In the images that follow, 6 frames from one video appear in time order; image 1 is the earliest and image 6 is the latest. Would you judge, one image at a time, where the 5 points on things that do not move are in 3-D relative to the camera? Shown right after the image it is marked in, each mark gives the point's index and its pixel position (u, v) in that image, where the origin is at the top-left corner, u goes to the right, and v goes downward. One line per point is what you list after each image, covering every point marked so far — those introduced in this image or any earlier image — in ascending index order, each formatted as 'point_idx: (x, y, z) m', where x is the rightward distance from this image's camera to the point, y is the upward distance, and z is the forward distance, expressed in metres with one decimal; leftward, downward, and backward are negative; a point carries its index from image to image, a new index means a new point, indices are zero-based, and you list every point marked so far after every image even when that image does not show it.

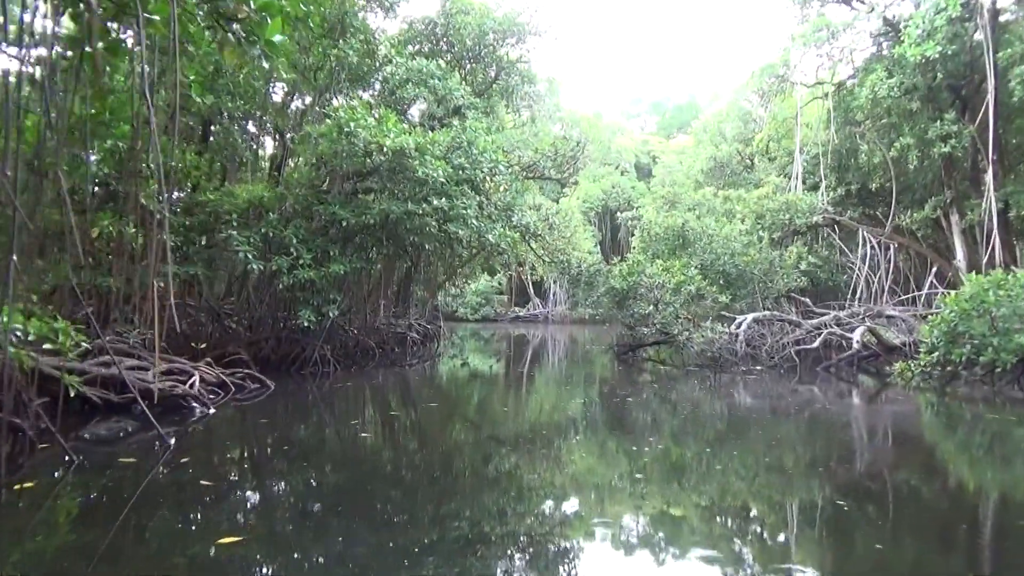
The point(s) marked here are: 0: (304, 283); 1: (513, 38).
0: (-2.1, 0.0, +7.4) m
1: (0.0, +3.7, +11.3) m
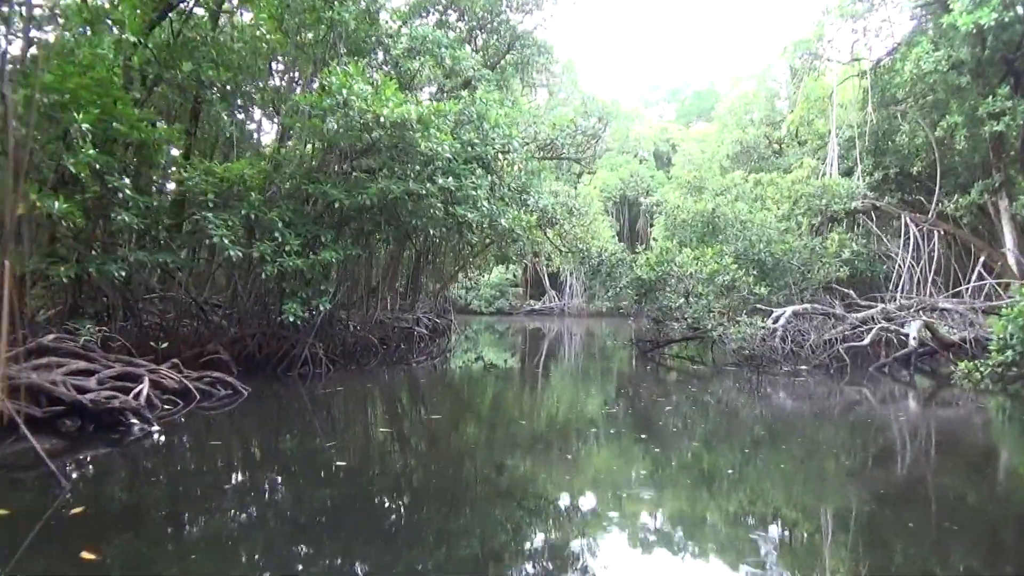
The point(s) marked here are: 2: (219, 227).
0: (-1.9, +0.1, +6.7) m
1: (+0.2, +3.9, +10.4) m
2: (-2.2, +0.5, +5.7) m
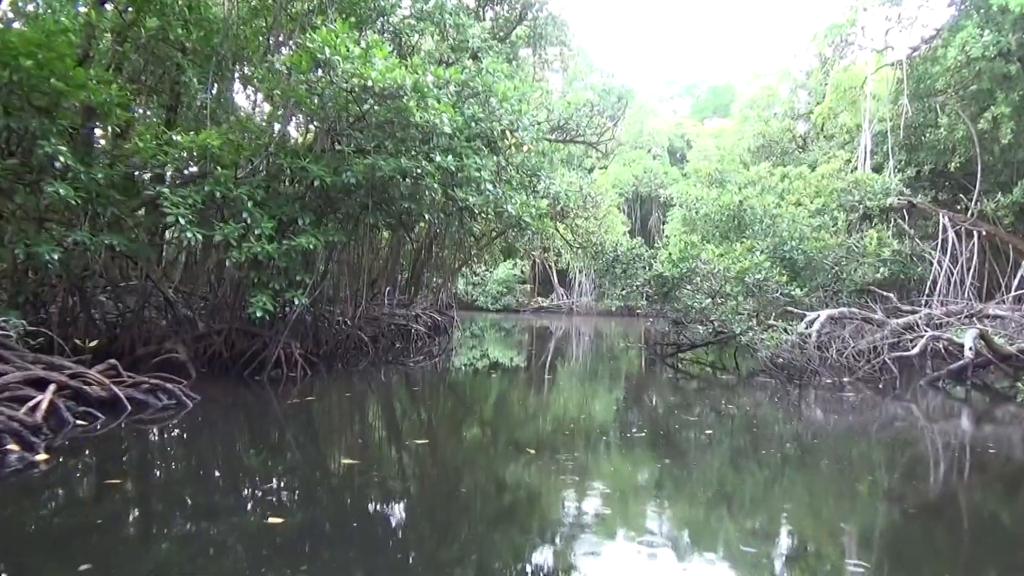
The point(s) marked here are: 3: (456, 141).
0: (-1.9, +0.2, +5.9) m
1: (+0.4, +3.9, +9.6) m
2: (-2.1, +0.5, +4.9) m
3: (-0.4, +1.1, +5.7) m
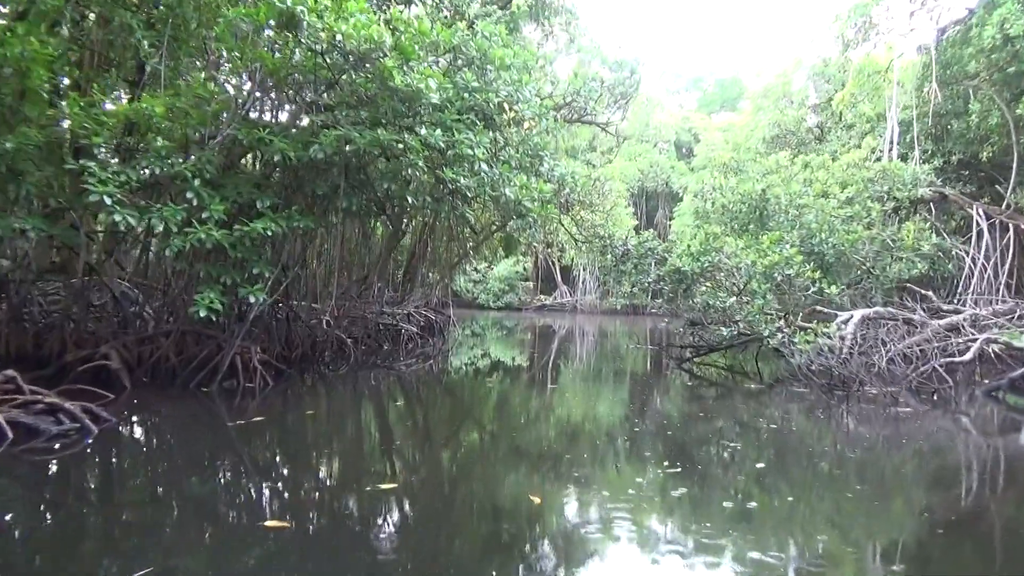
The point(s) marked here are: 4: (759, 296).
0: (-1.9, +0.2, +5.1) m
1: (+0.4, +3.9, +8.8) m
2: (-2.1, +0.6, +4.1) m
3: (-0.4, +1.1, +5.0) m
4: (+2.6, -0.1, +7.9) m
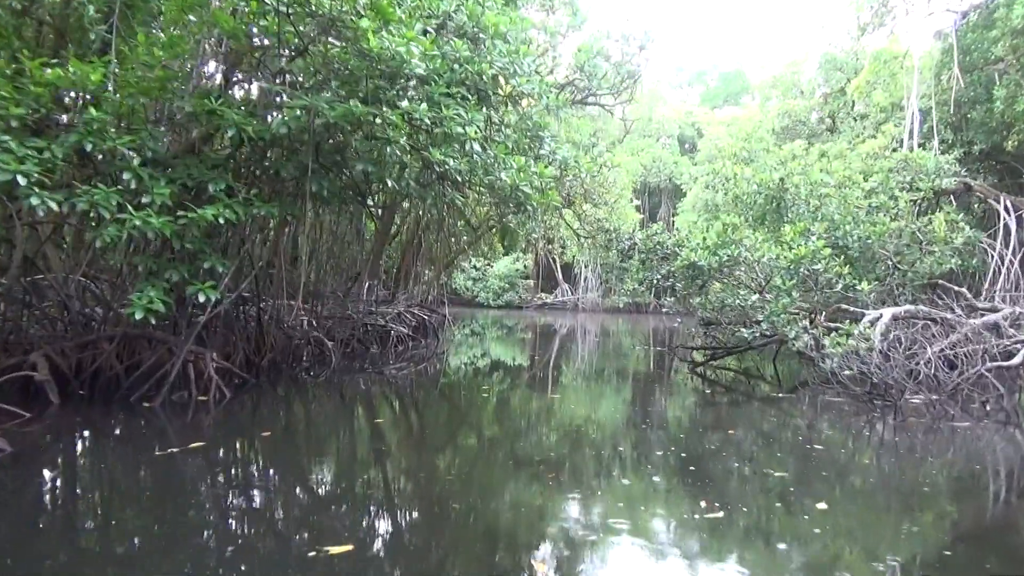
0: (-1.9, +0.3, +4.6) m
1: (+0.4, +4.0, +8.2) m
2: (-2.2, +0.6, +3.5) m
3: (-0.4, +1.2, +4.4) m
4: (+2.6, -0.1, +7.3) m
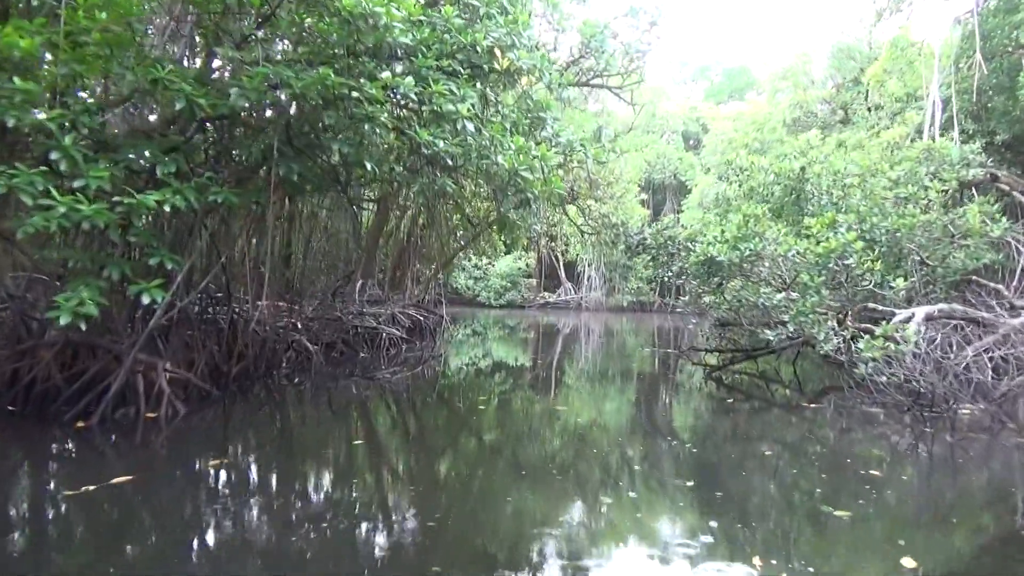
0: (-1.9, +0.3, +4.1) m
1: (+0.4, +4.0, +7.7) m
2: (-2.2, +0.6, +3.0) m
3: (-0.5, +1.2, +3.9) m
4: (+2.6, 0.0, +6.8) m
